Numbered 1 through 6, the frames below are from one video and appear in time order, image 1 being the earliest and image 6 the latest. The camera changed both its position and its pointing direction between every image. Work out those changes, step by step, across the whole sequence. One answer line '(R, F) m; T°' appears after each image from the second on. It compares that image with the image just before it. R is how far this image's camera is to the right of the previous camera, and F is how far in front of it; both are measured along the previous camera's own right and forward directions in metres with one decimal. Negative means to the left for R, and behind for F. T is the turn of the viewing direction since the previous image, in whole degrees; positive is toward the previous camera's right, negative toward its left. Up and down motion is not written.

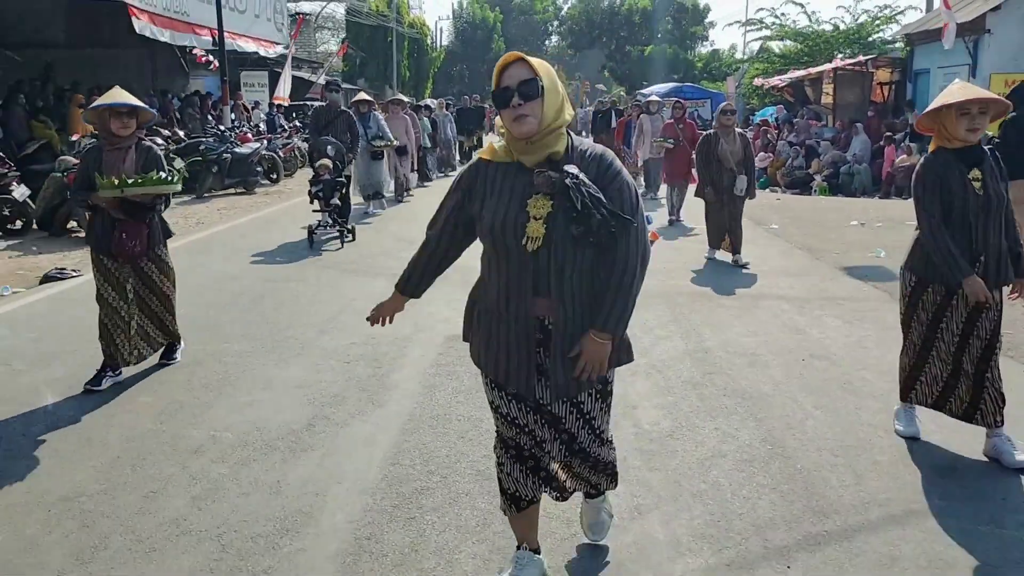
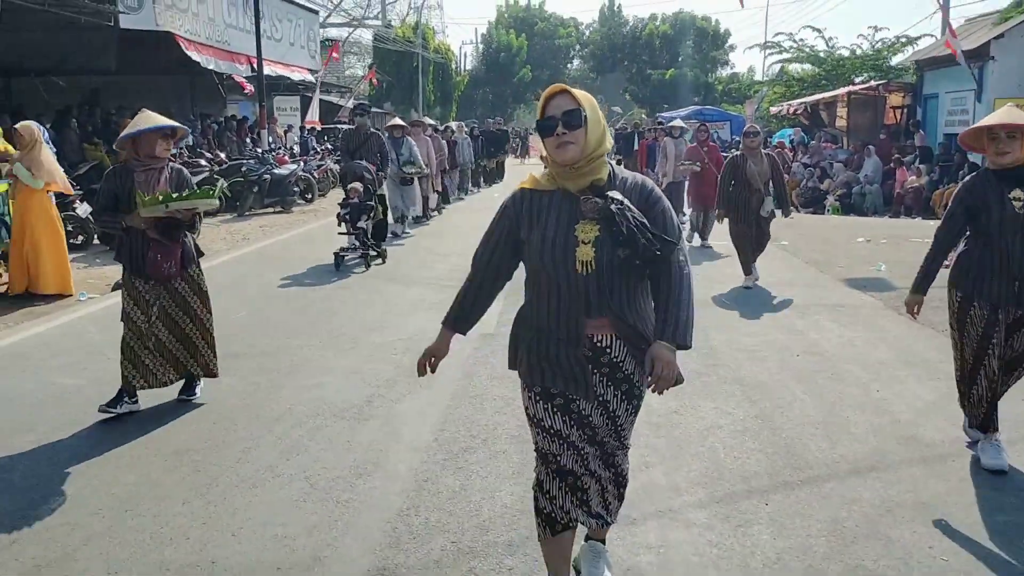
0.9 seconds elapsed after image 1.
(0.0, -0.8) m; -1°
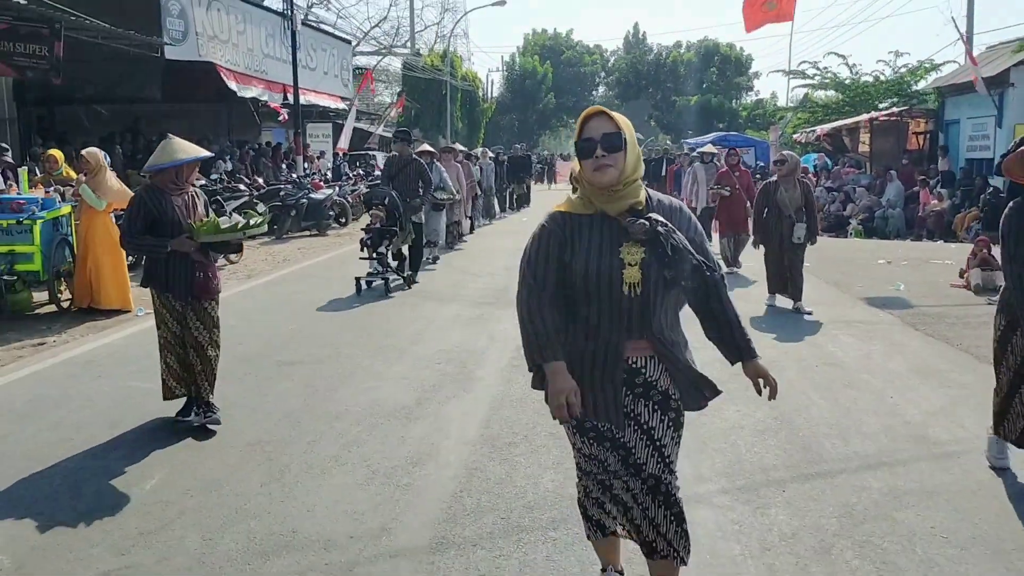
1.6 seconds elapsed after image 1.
(-0.1, -0.5) m; -1°
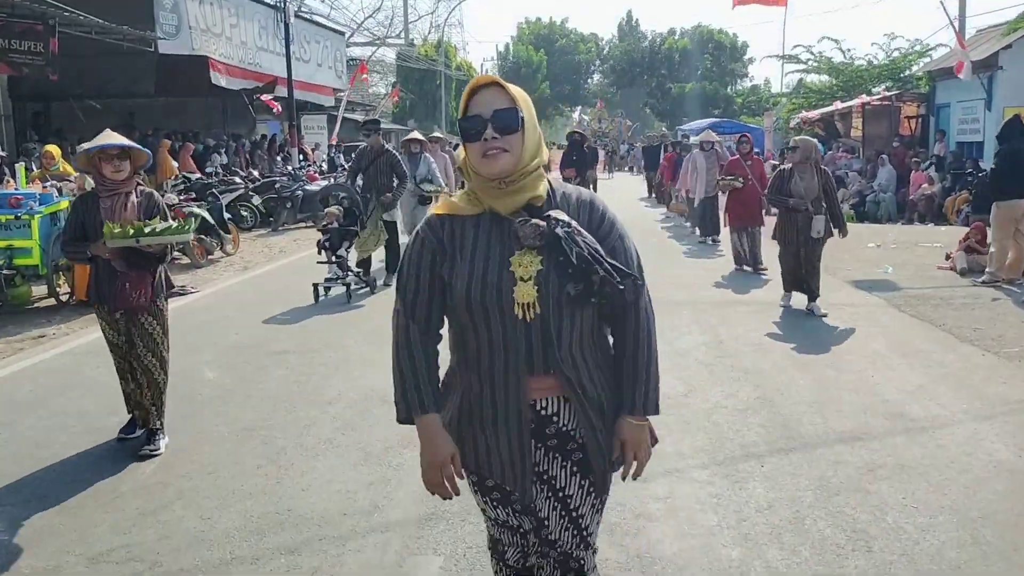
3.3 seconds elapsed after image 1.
(+0.1, -0.2) m; 0°
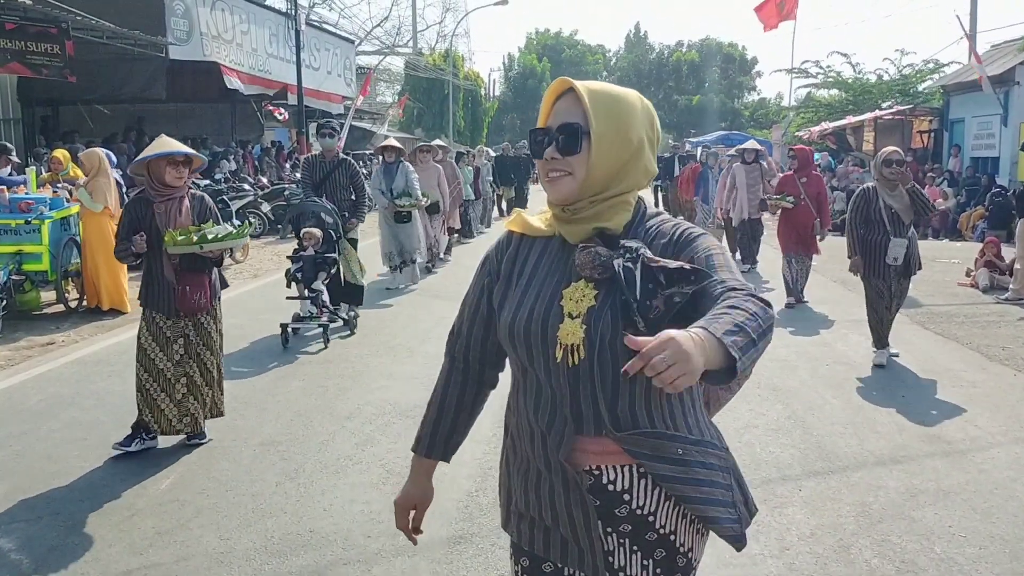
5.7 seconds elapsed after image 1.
(-0.1, +0.2) m; 0°
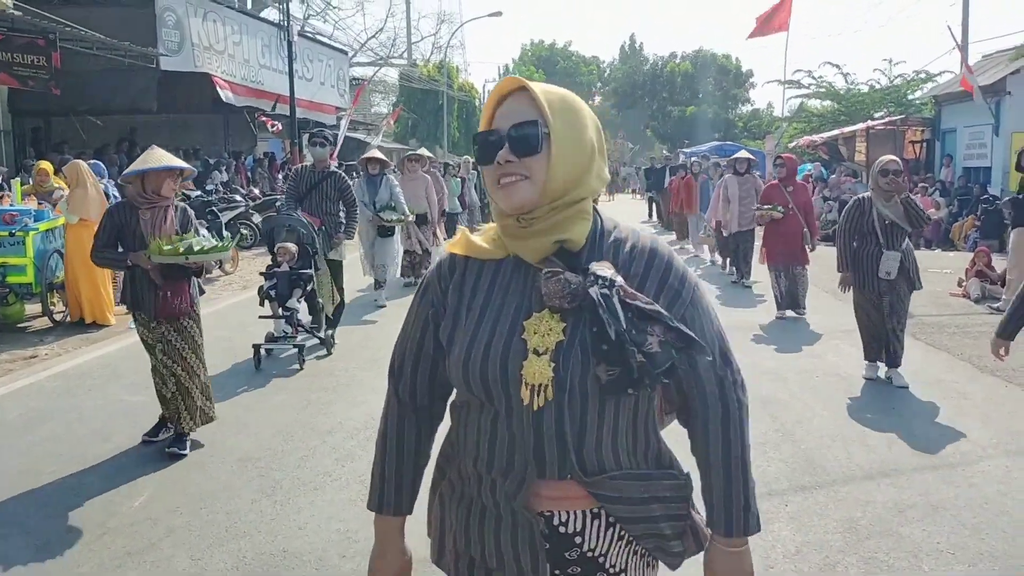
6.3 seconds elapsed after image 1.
(+0.1, +0.1) m; 0°
